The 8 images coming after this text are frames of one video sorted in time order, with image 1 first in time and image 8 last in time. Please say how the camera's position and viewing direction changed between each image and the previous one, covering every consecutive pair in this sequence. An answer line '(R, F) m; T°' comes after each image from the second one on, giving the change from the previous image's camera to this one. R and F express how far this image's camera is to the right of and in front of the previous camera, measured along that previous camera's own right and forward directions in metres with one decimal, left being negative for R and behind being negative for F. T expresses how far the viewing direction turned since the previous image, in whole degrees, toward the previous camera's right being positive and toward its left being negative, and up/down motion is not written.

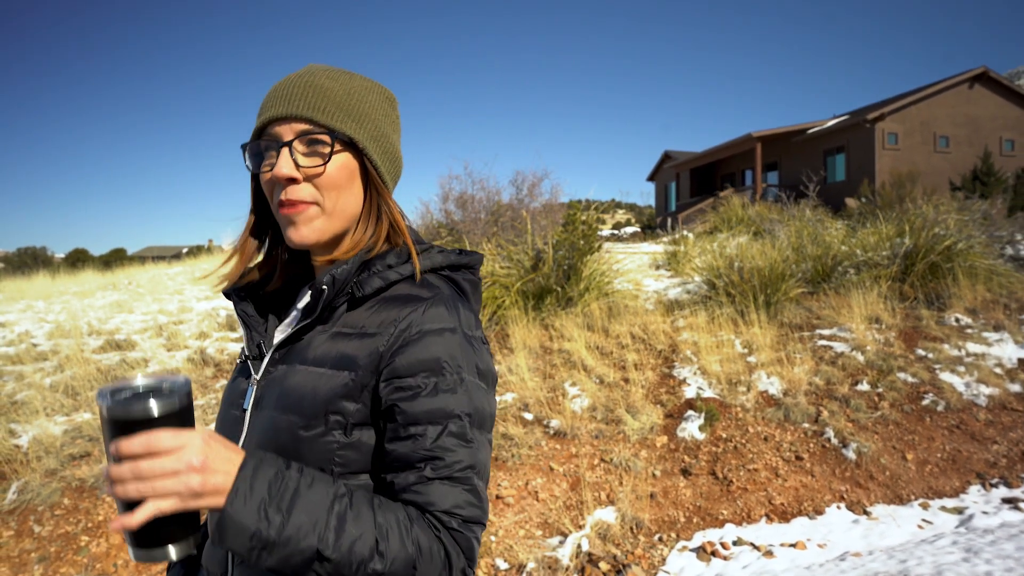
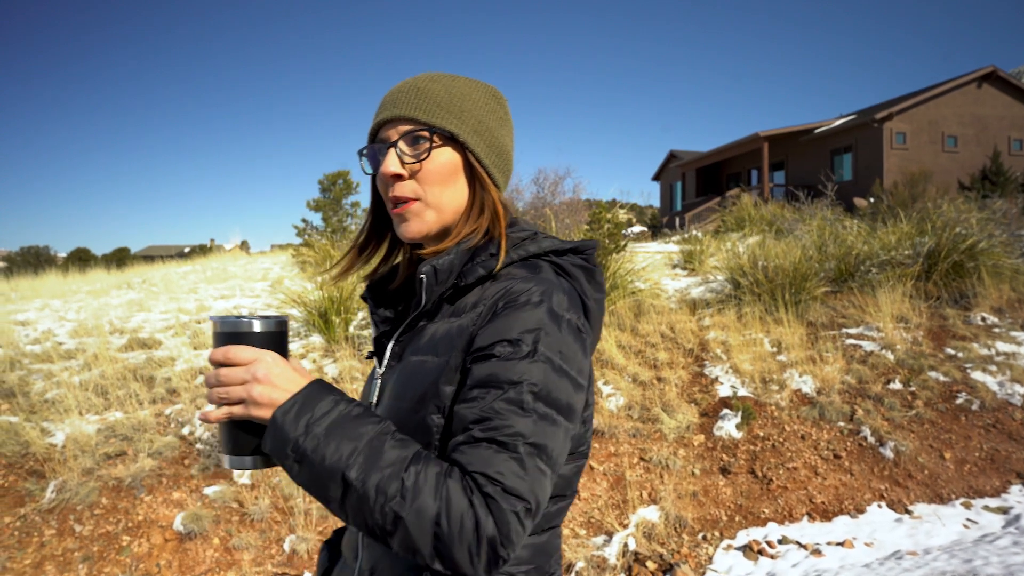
(-0.3, 0.0) m; 0°
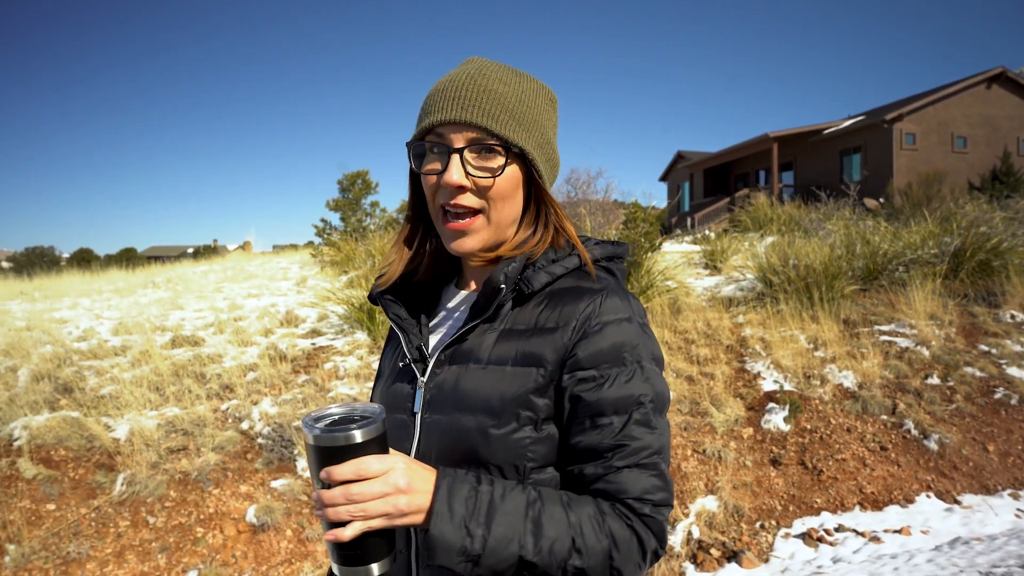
(-0.4, -0.1) m; 0°
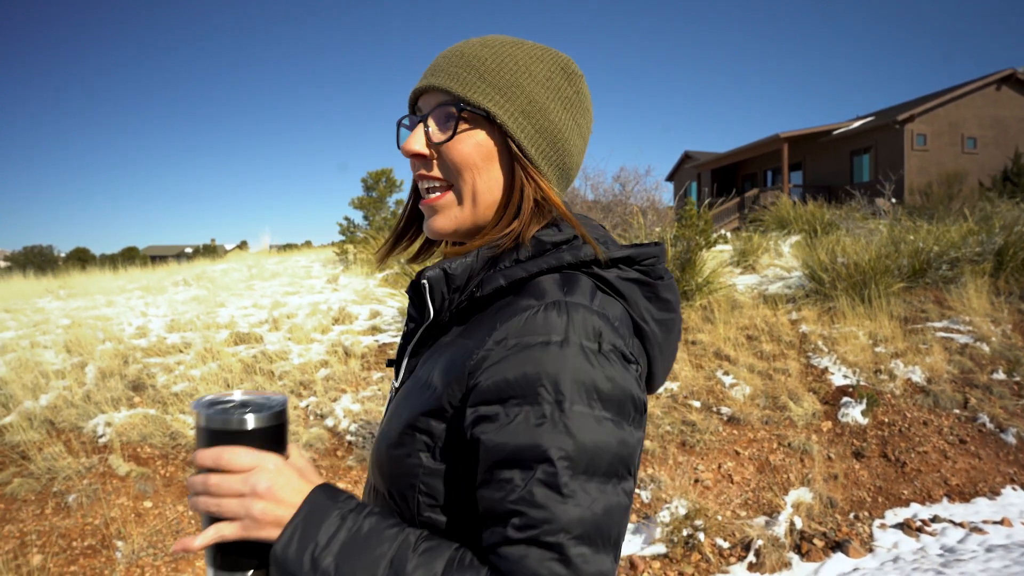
(-0.7, 0.0) m; +1°
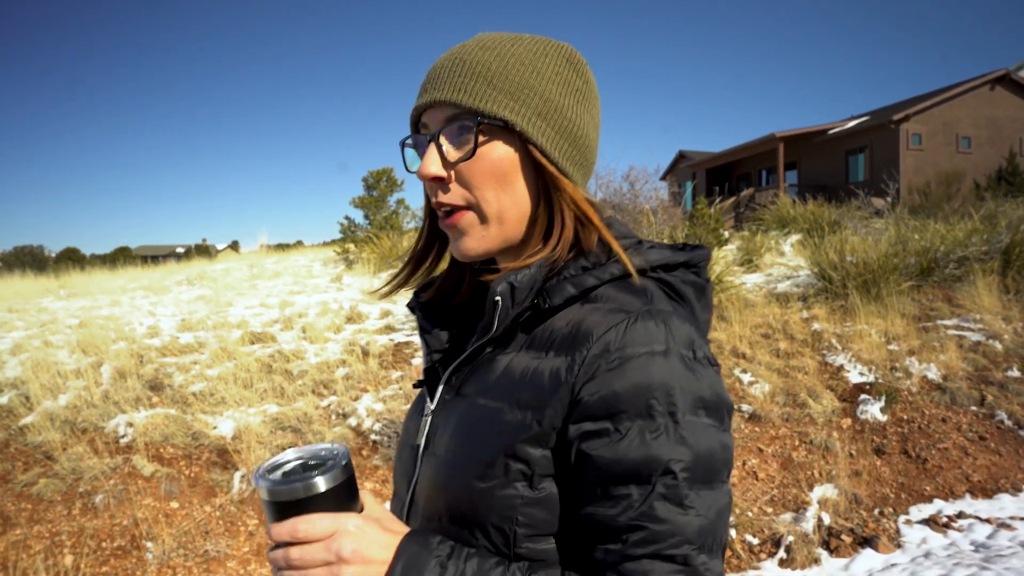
(-0.2, 0.0) m; +1°
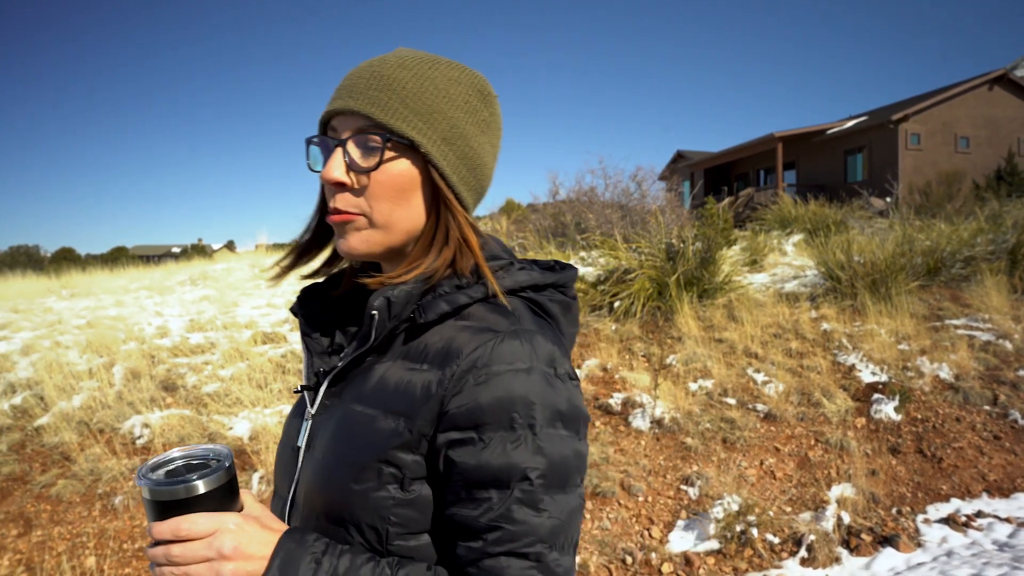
(-0.2, 0.0) m; 0°
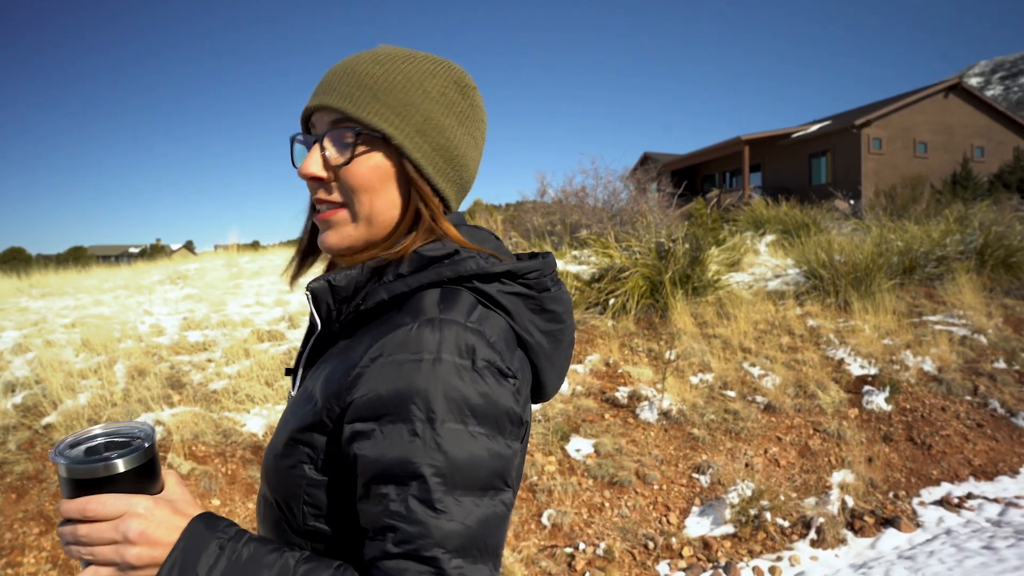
(-0.3, -0.1) m; +3°
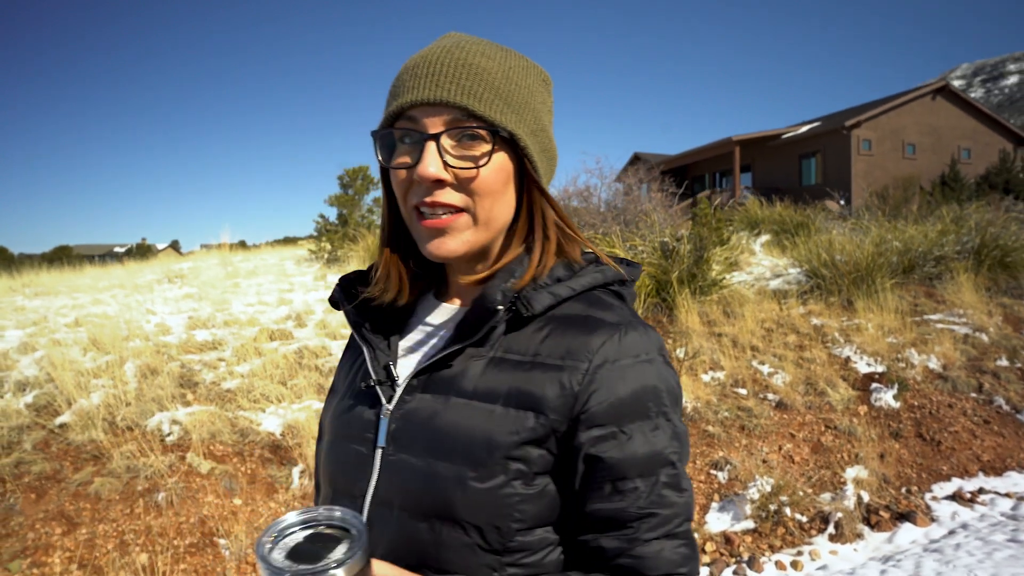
(-0.2, 0.0) m; +1°
